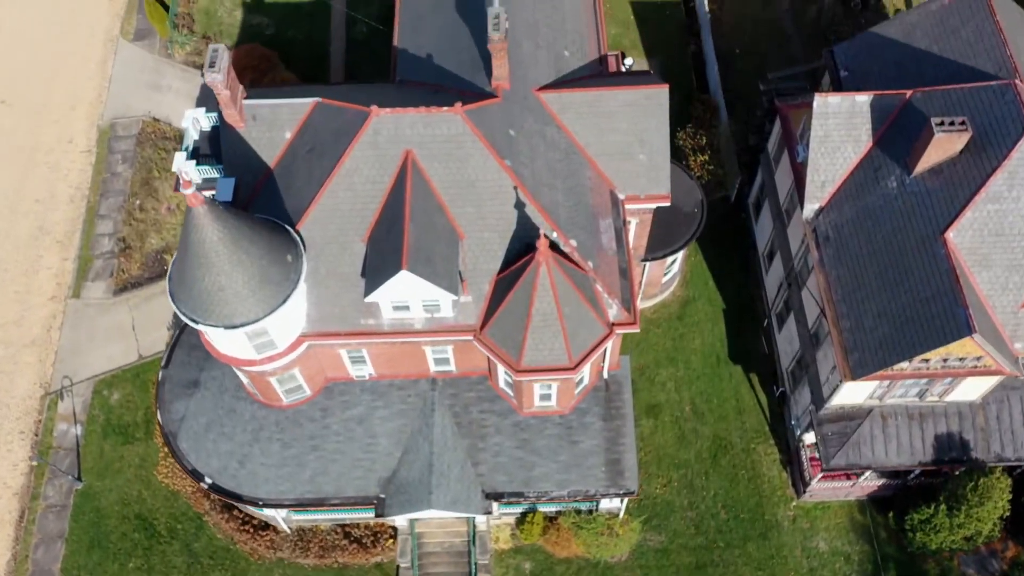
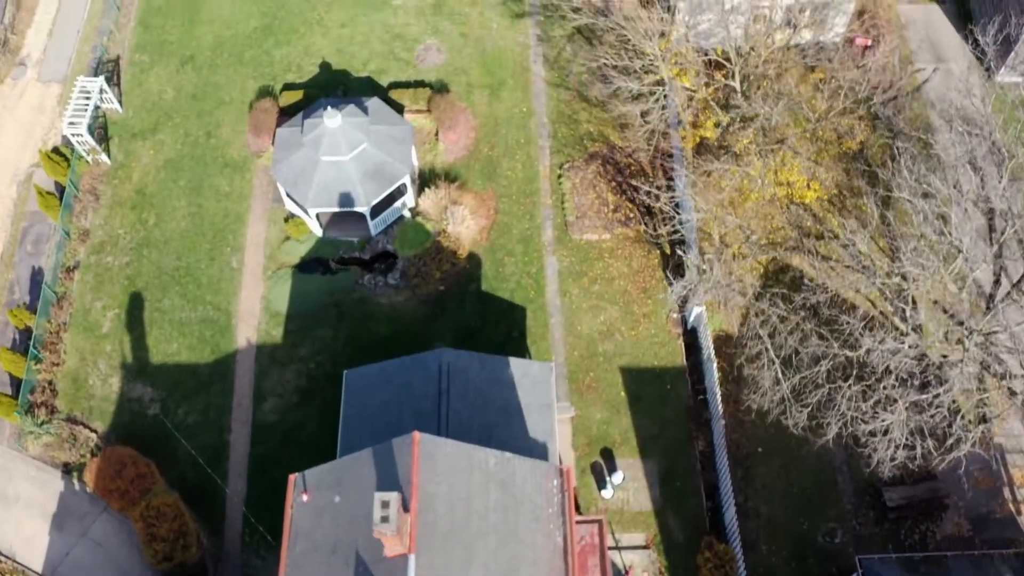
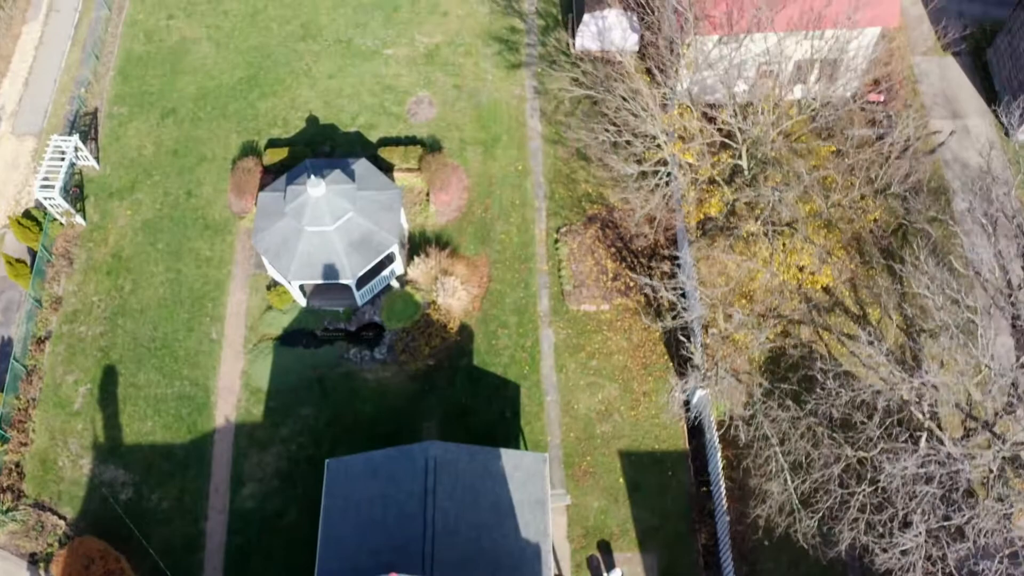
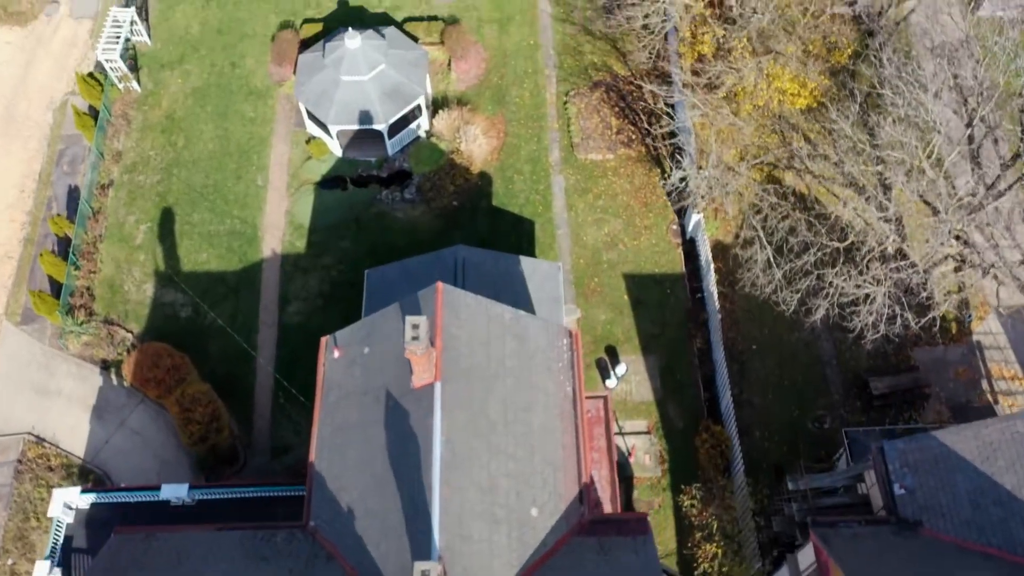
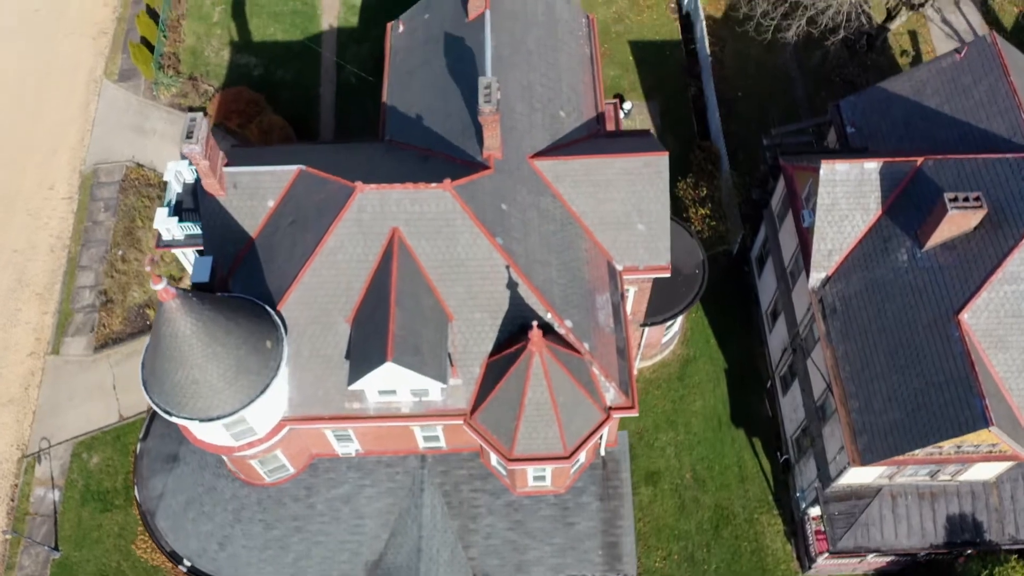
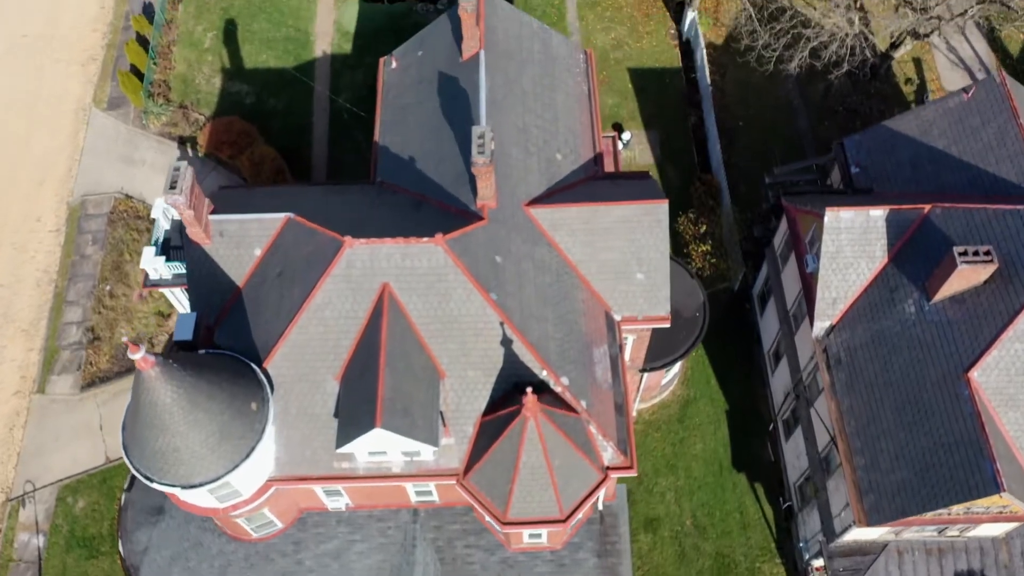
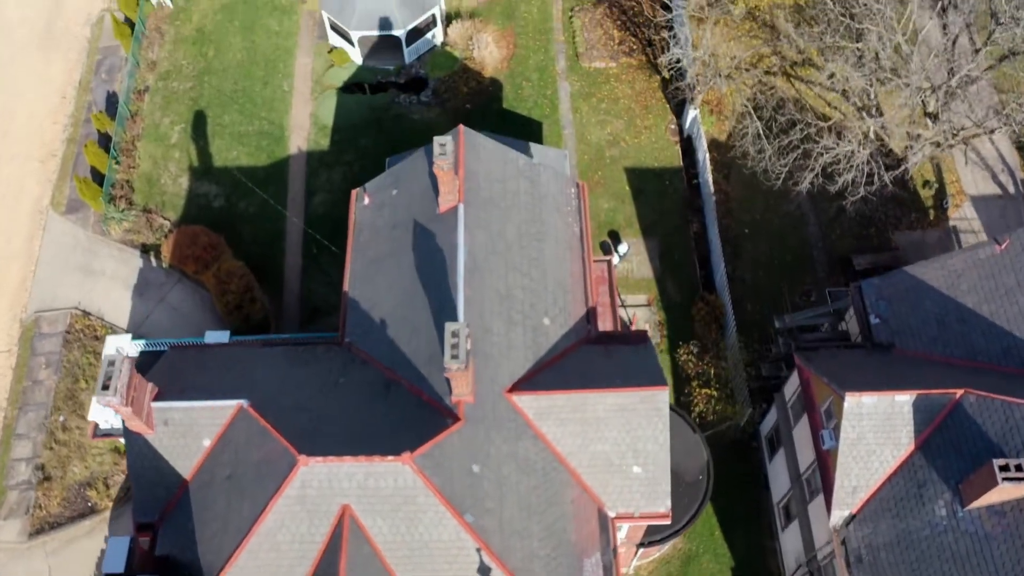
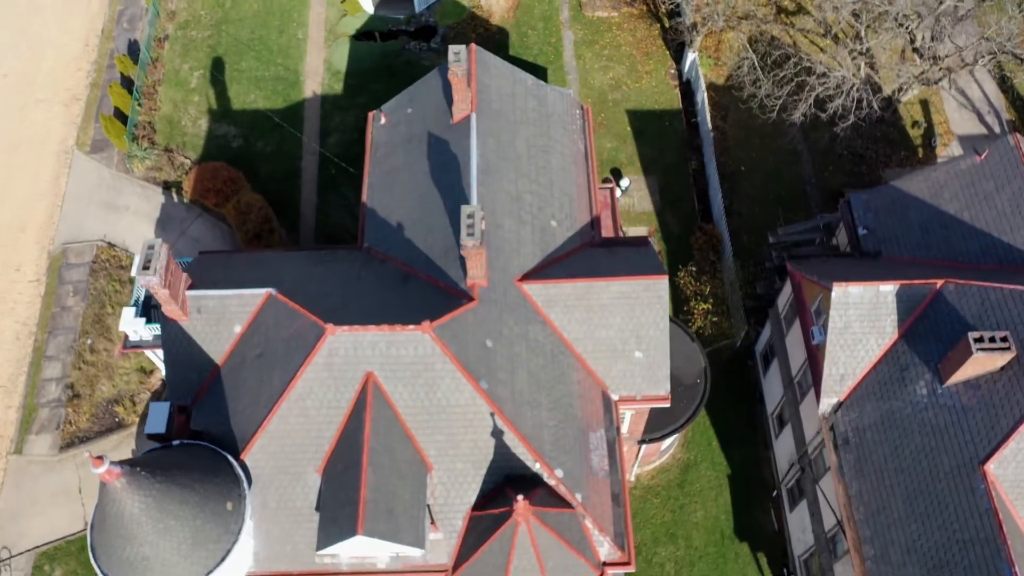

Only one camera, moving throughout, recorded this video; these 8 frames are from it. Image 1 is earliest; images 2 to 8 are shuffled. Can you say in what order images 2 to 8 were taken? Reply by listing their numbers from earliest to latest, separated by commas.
5, 6, 8, 7, 4, 2, 3
